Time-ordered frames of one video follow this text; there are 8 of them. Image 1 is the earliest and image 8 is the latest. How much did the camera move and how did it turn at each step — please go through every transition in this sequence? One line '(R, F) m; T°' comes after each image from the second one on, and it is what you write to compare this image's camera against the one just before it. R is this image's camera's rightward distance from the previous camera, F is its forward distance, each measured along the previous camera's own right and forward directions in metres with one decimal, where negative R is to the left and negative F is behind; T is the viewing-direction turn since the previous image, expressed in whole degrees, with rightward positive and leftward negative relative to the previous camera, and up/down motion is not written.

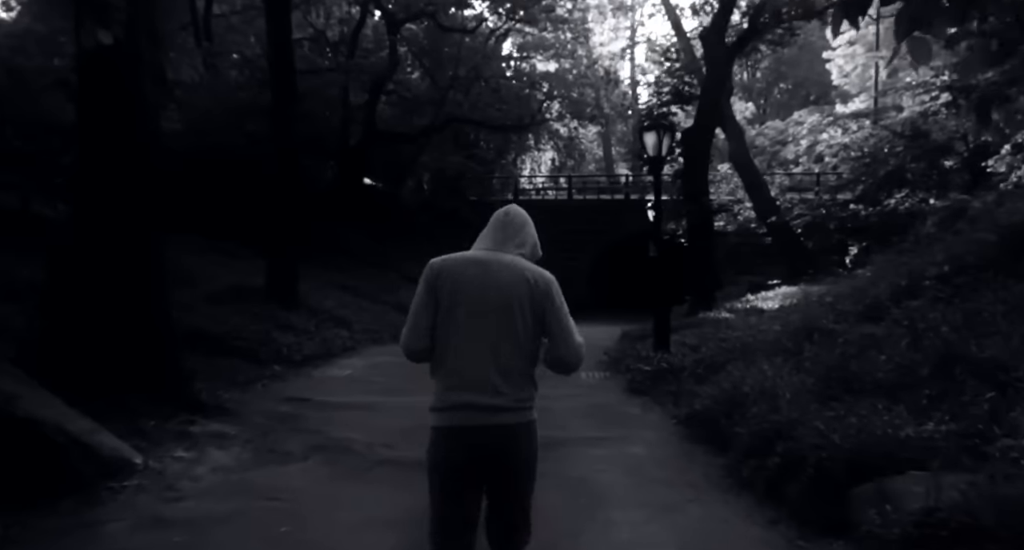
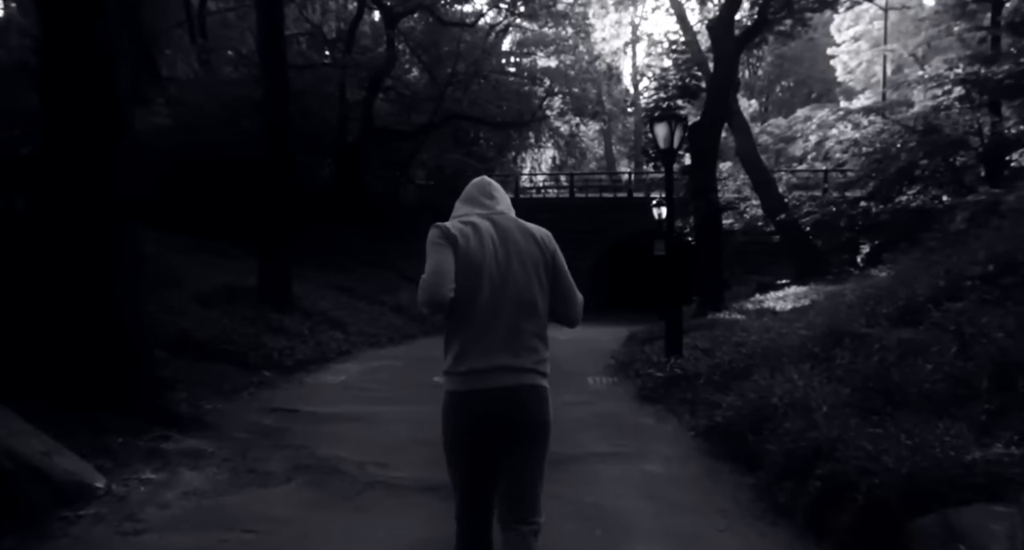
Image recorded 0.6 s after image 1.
(0.0, +0.7) m; 0°
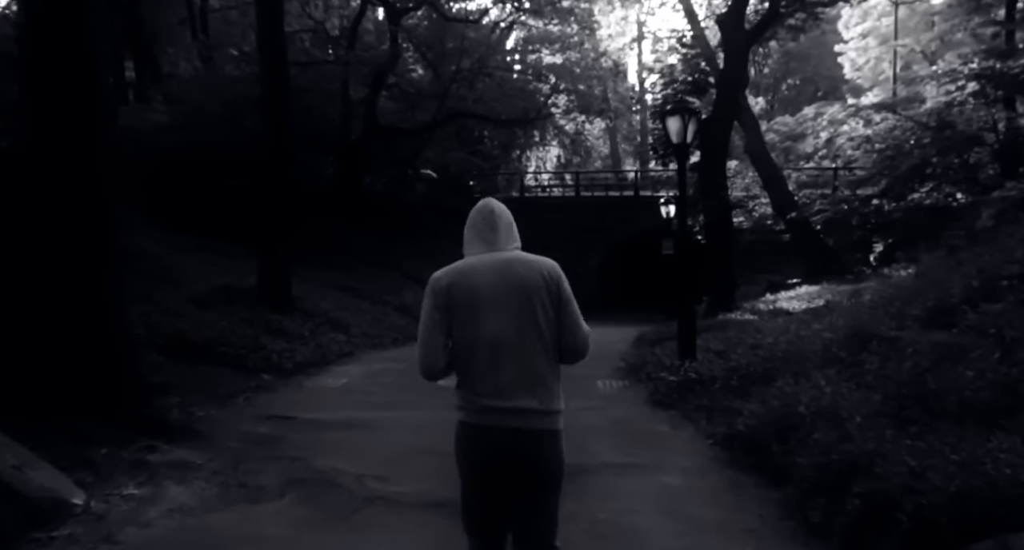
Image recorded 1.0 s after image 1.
(0.0, +0.5) m; 0°
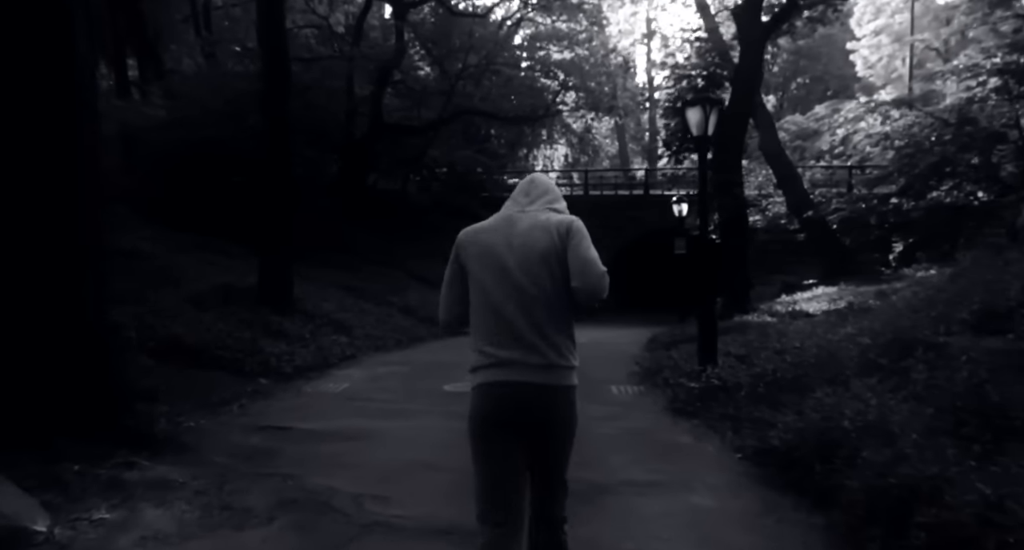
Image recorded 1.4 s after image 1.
(-0.1, +0.6) m; 0°
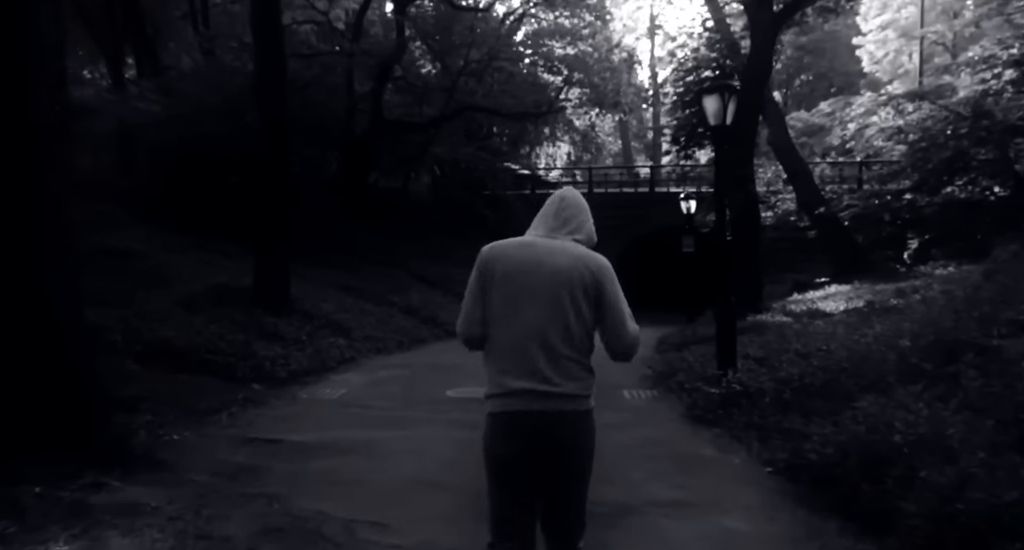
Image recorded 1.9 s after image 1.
(-0.1, +0.6) m; 0°
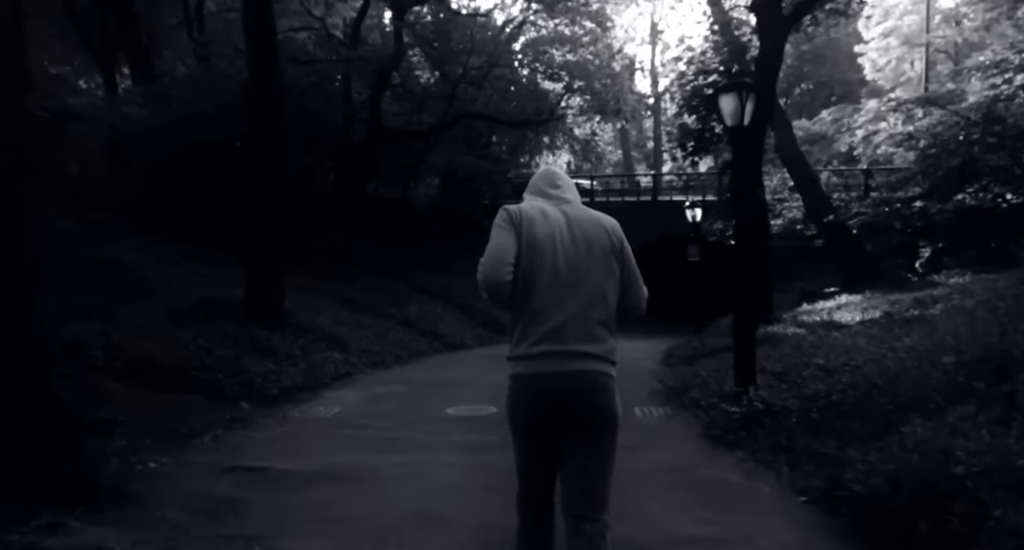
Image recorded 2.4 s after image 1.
(-0.1, +0.6) m; 0°
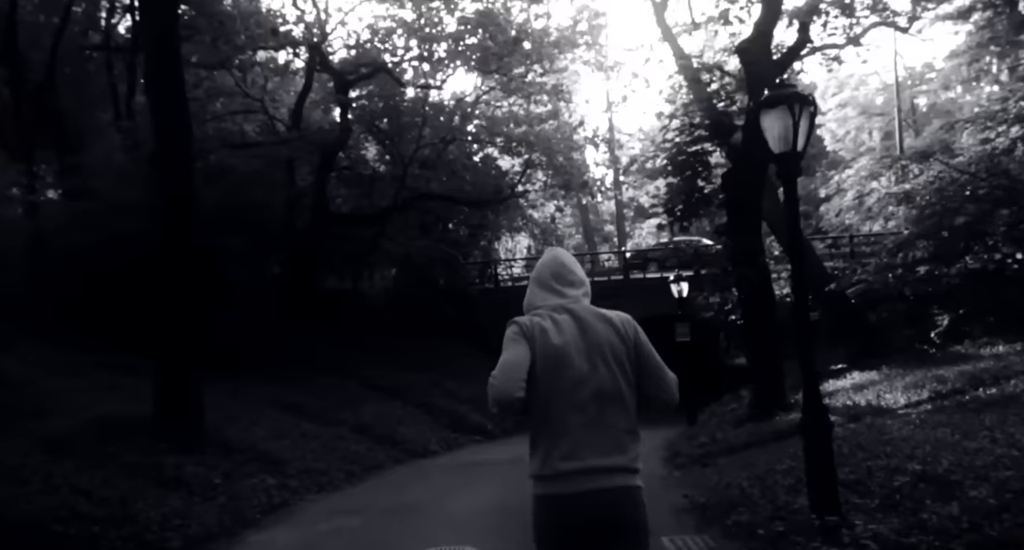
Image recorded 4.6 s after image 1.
(-0.2, +2.8) m; +3°
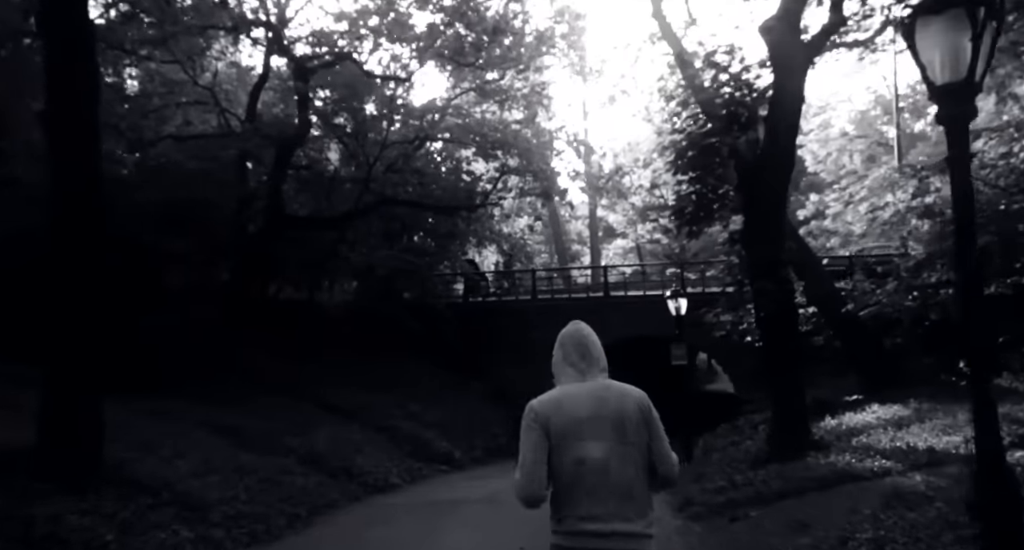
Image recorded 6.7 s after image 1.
(-0.3, +2.6) m; +2°
